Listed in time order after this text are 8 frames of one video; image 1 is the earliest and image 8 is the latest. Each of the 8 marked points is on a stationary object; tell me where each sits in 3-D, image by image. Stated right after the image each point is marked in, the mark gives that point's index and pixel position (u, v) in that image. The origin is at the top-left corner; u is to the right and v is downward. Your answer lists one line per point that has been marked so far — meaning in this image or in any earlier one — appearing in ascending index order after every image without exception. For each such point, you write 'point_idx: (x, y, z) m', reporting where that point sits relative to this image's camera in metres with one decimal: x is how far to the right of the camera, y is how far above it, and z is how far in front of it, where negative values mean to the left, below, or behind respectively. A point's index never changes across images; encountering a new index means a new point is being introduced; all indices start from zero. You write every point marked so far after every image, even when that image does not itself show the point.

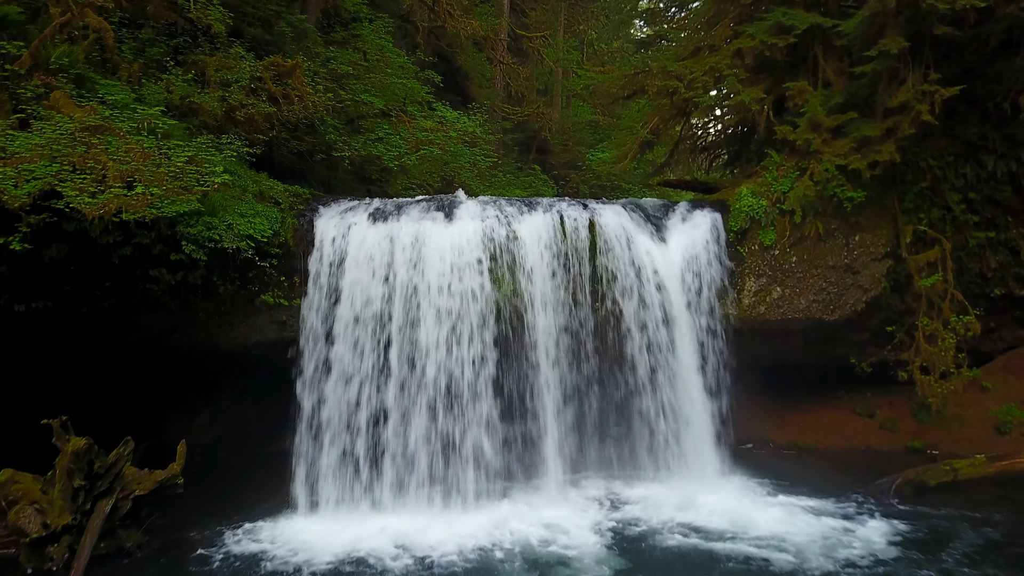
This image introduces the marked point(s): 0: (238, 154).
0: (-2.0, +0.9, +5.9) m
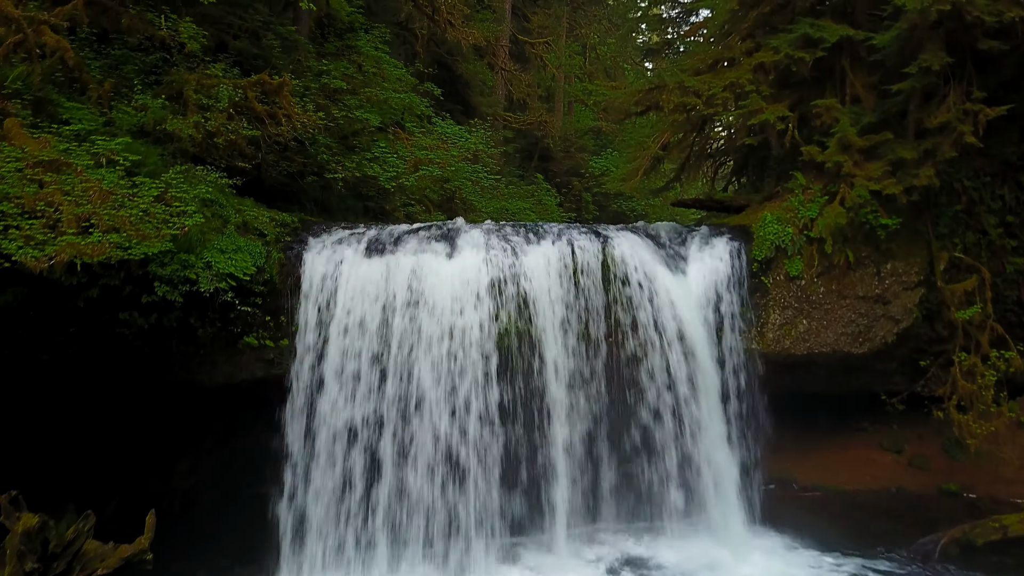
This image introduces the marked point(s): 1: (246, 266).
0: (-1.9, +0.7, +5.4) m
1: (-1.6, +0.1, +5.1) m
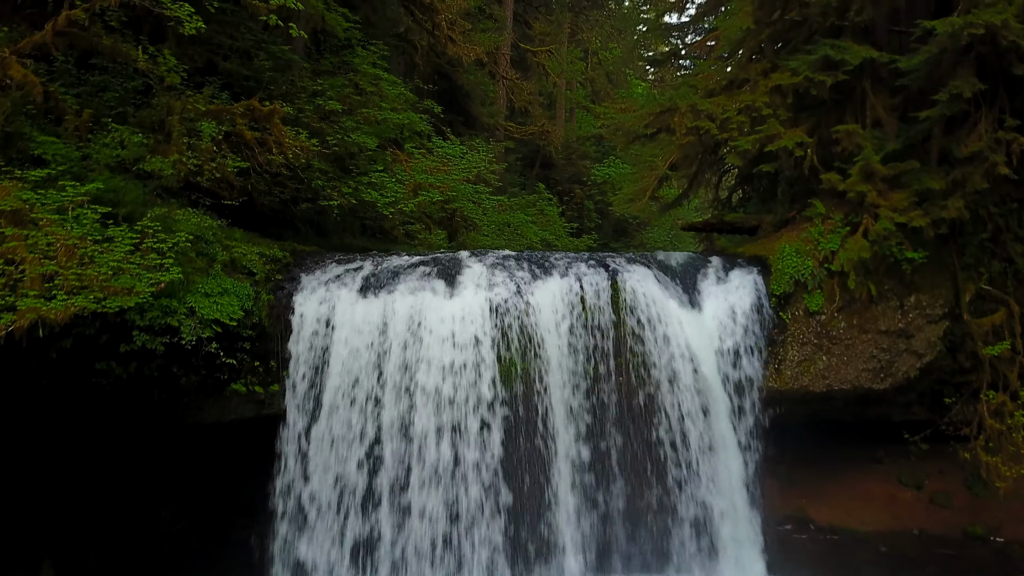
0: (-1.9, +0.4, +5.1) m
1: (-1.6, -0.1, +4.7) m
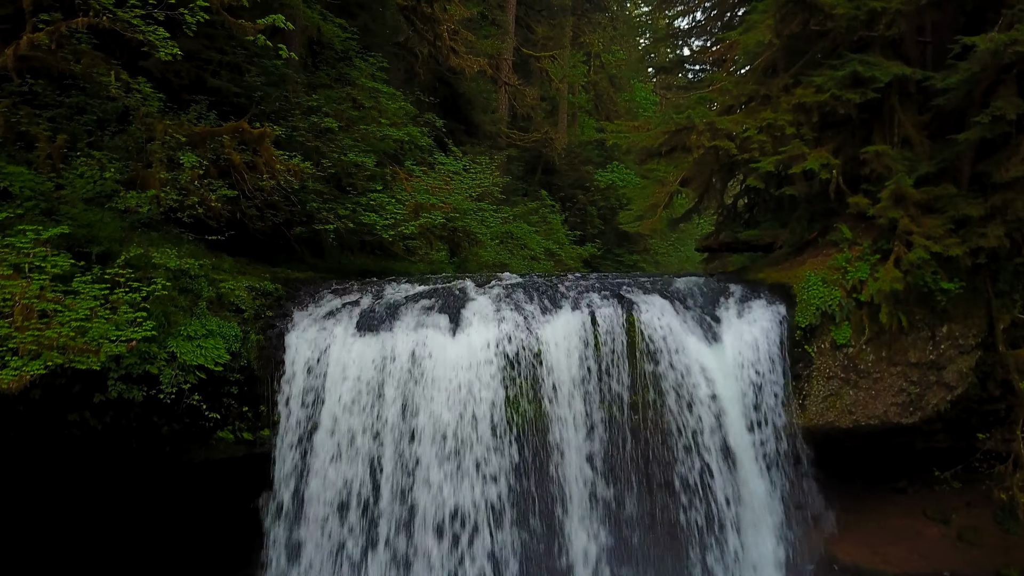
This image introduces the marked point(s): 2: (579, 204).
0: (-1.8, +0.2, +4.7) m
1: (-1.5, -0.3, +4.4) m
2: (+1.6, +2.0, +19.5) m
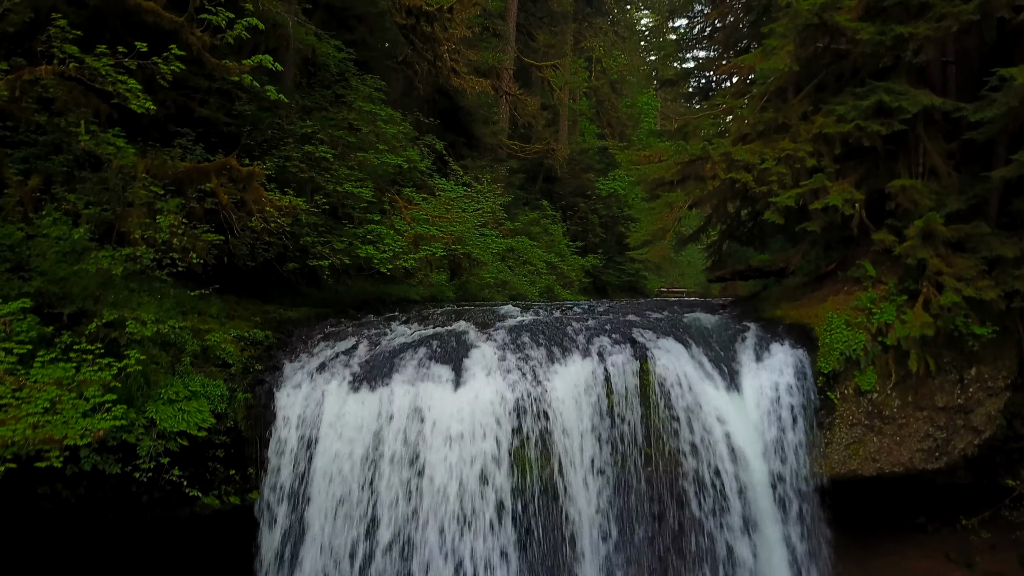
0: (-1.8, -0.1, +4.4) m
1: (-1.5, -0.6, +4.0) m
2: (+1.6, +1.7, +19.1) m
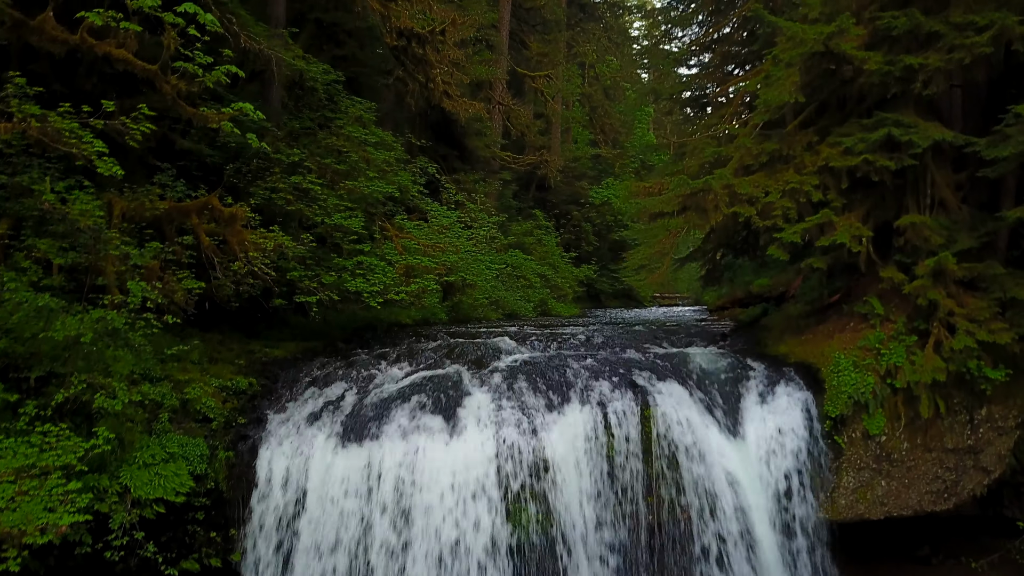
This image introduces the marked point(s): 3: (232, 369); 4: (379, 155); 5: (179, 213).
0: (-1.8, -0.3, +4.1) m
1: (-1.5, -0.9, +3.8) m
2: (+1.4, +1.5, +18.9) m
3: (-1.6, -0.5, +4.9) m
4: (-1.2, +1.2, +7.2) m
5: (-1.8, +0.4, +4.6) m
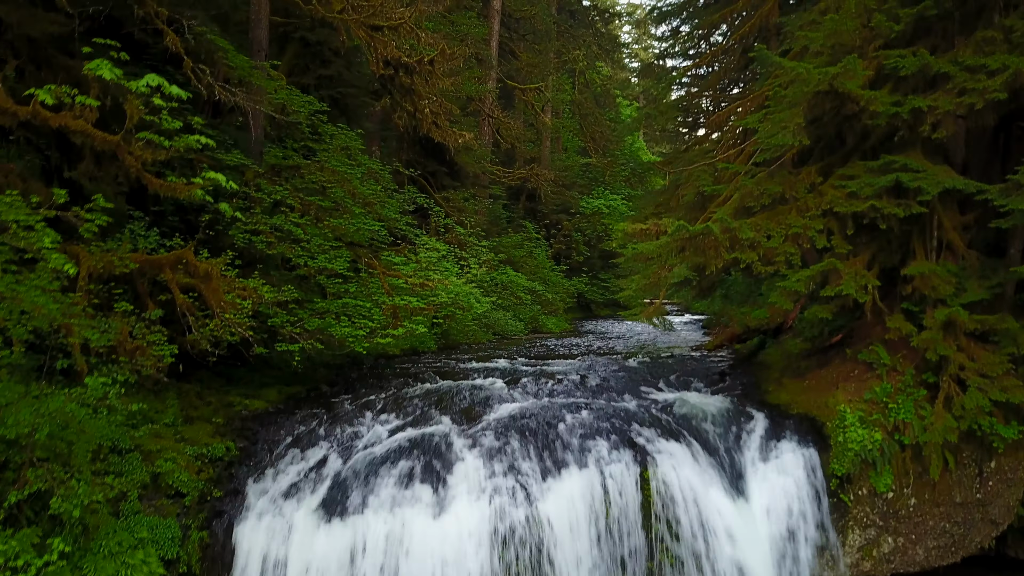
0: (-1.8, -0.6, +3.9) m
1: (-1.5, -1.2, +3.6) m
2: (+1.2, +1.2, +18.7) m
3: (-1.7, -0.8, +4.6) m
4: (-1.2, +0.9, +7.0) m
5: (-1.9, +0.1, +4.4) m
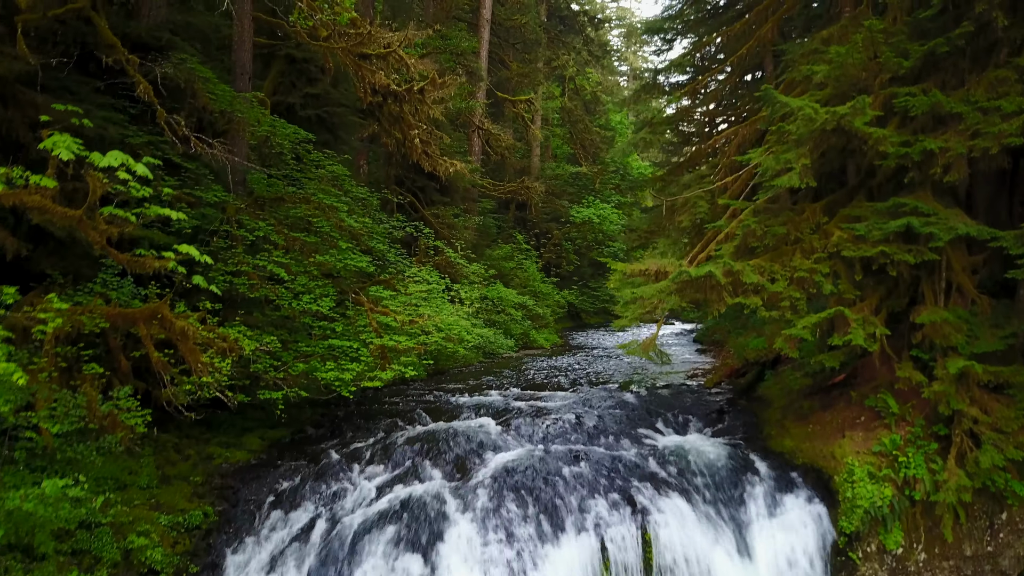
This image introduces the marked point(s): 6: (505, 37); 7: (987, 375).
0: (-1.9, -0.9, +3.6) m
1: (-1.6, -1.5, +3.3) m
2: (+1.0, +0.9, +18.5) m
3: (-1.7, -1.1, +4.4) m
4: (-1.3, +0.6, +6.7) m
5: (-1.9, -0.2, +4.1) m
6: (-0.2, +5.3, +17.9) m
7: (+2.6, -0.5, +4.6) m
